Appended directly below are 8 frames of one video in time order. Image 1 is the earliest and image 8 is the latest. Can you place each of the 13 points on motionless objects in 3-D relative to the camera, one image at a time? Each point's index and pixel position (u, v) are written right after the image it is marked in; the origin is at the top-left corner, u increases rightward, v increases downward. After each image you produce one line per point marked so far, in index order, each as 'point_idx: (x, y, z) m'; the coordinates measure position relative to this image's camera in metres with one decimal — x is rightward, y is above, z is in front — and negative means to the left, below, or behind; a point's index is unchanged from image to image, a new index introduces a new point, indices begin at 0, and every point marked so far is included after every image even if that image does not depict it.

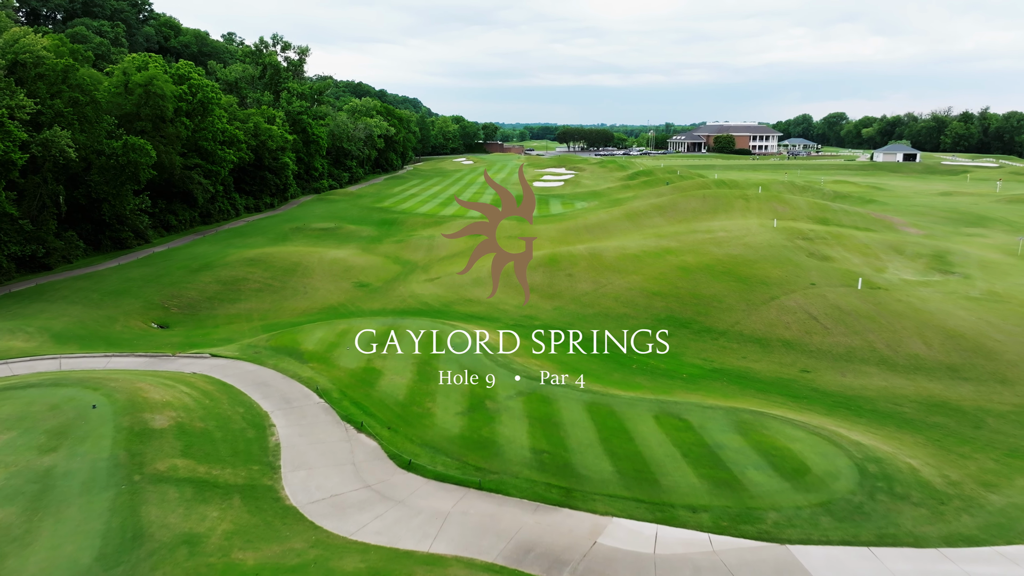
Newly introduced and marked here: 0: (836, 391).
0: (+7.4, -2.4, +16.7) m
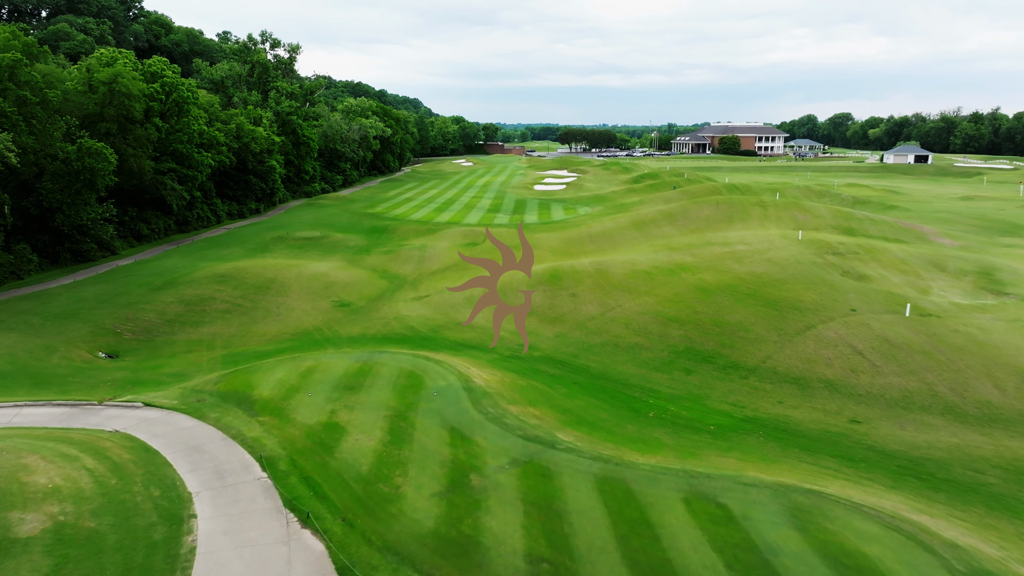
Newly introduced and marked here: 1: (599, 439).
0: (+7.3, -3.1, +13.8) m
1: (+1.6, -2.8, +13.7) m
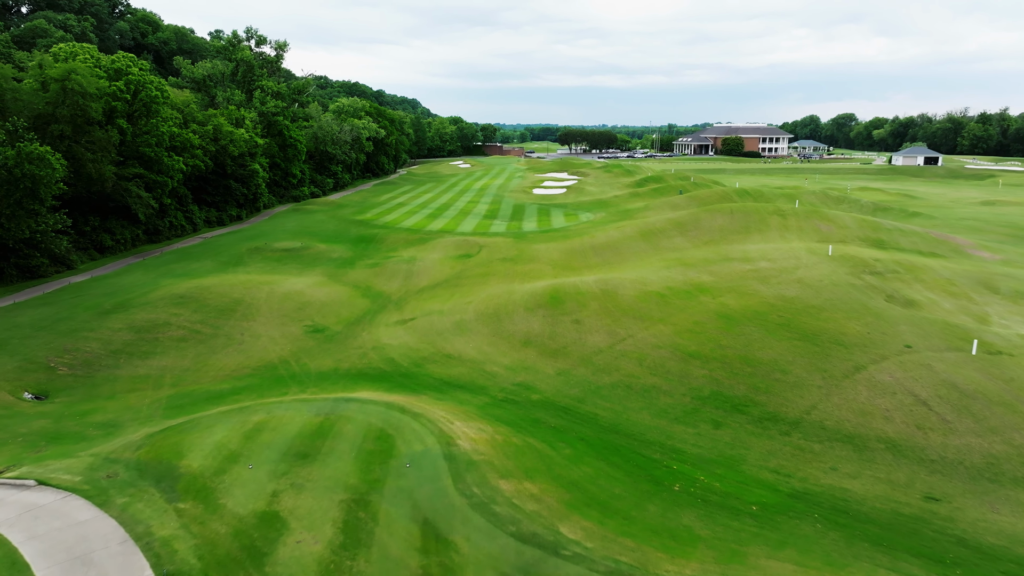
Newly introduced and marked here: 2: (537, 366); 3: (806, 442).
0: (+7.2, -3.8, +10.8) m
1: (+1.5, -3.6, +10.7) m
2: (+0.6, -2.0, +18.9) m
3: (+5.7, -3.0, +14.1) m
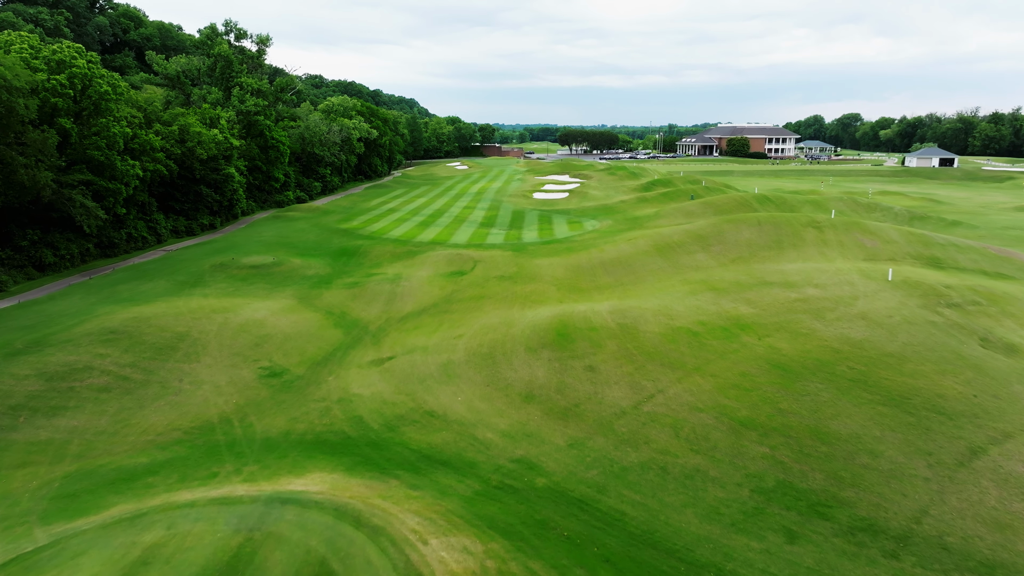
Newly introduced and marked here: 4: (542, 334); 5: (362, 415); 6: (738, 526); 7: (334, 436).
0: (+7.2, -4.7, +6.7) m
1: (+1.5, -4.5, +6.5) m
2: (+0.6, -2.9, +14.8) m
3: (+5.6, -3.9, +9.9) m
4: (+0.8, -1.3, +19.6) m
5: (-3.4, -2.9, +16.6) m
6: (+3.5, -3.7, +11.3) m
7: (-3.8, -3.1, +15.6) m
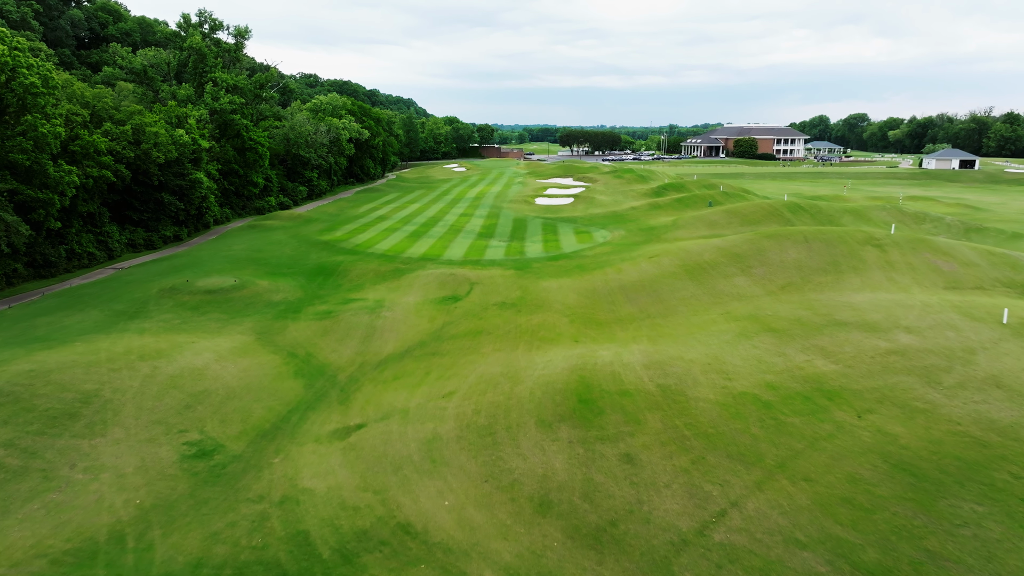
0: (+7.3, -5.8, +1.9) m
1: (+1.6, -5.5, +1.8) m
2: (+0.7, -4.0, +10.0) m
3: (+5.8, -4.9, +5.2) m
4: (+0.9, -2.3, +14.8) m
5: (-3.3, -3.9, +11.8) m
6: (+3.6, -4.7, +6.5) m
7: (-3.7, -4.2, +10.8) m
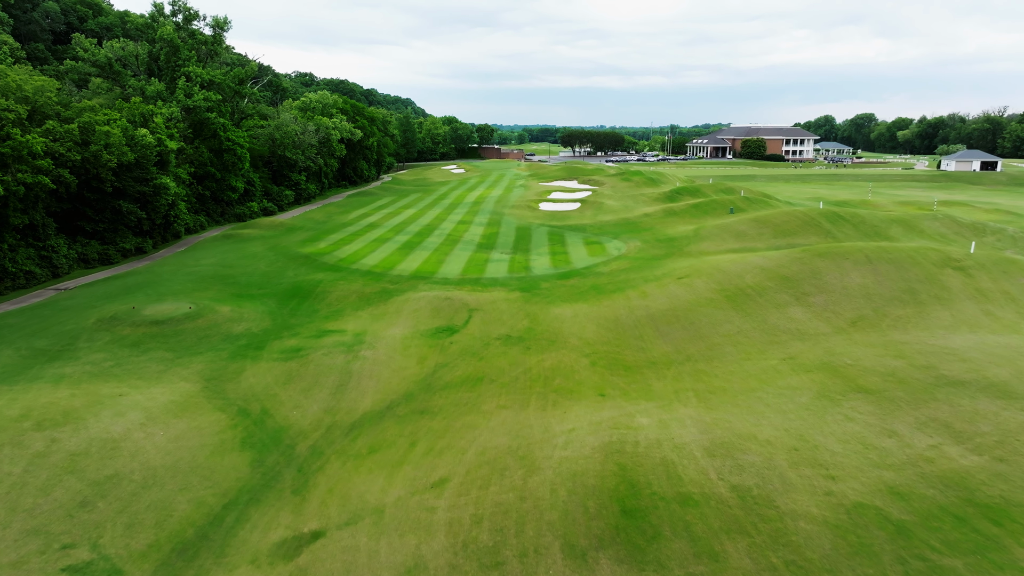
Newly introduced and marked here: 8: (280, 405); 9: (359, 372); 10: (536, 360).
0: (+7.5, -6.7, -2.4) m
1: (+1.8, -6.4, -2.6) m
2: (+1.0, -4.9, +5.7) m
3: (+6.0, -5.8, +0.8) m
4: (+1.2, -3.2, +10.5) m
5: (-3.1, -4.8, +7.4) m
6: (+3.9, -5.6, +2.1) m
7: (-3.4, -5.1, +6.4) m
8: (-5.5, -2.7, +17.0) m
9: (-3.9, -2.1, +18.7) m
10: (+0.6, -1.9, +19.5) m
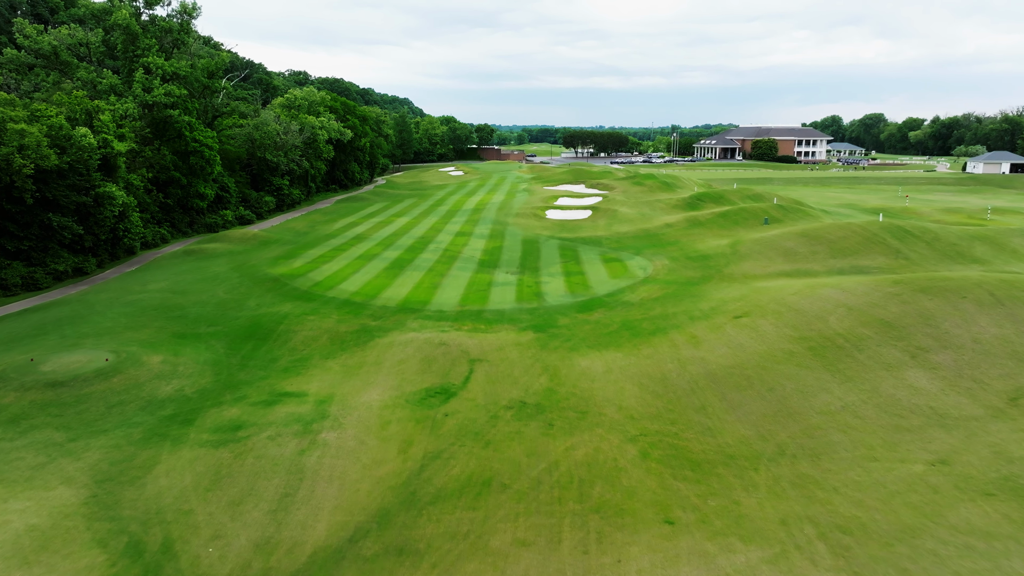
0: (+7.9, -7.8, -7.9) m
1: (+2.2, -7.5, -8.1) m
2: (+1.3, -6.0, +0.2) m
3: (+6.4, -6.9, -4.6) m
4: (+1.5, -4.3, +5.0) m
5: (-2.7, -5.9, +1.9) m
6: (+4.2, -6.8, -3.3) m
7: (-3.1, -6.2, +0.9) m
8: (-5.1, -3.9, +11.5) m
9: (-3.6, -3.3, +13.2) m
10: (+1.0, -3.0, +14.0) m
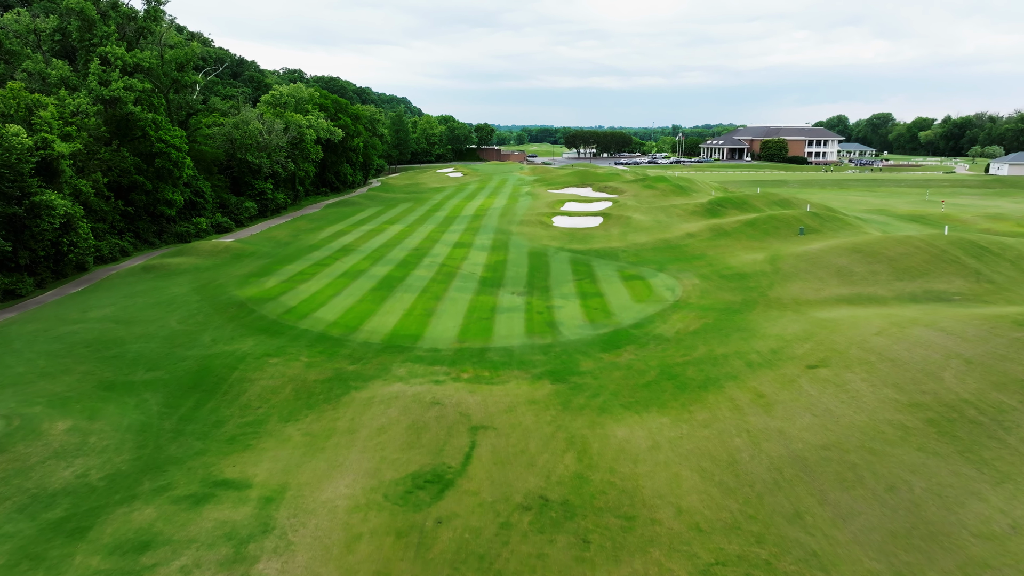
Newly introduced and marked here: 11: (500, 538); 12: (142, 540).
0: (+8.2, -8.7, -12.3) m
1: (+2.6, -8.4, -12.5) m
2: (+1.6, -6.9, -4.2) m
3: (+6.7, -7.8, -9.1) m
4: (+1.8, -5.3, +0.6) m
5: (-2.4, -6.9, -2.5) m
6: (+4.6, -7.7, -7.8) m
7: (-2.8, -7.1, -3.5) m
8: (-4.8, -4.8, +7.1) m
9: (-3.3, -4.2, +8.8) m
10: (+1.3, -4.0, +9.6) m
11: (-0.2, -3.7, +11.0) m
12: (-5.6, -3.8, +11.1) m
